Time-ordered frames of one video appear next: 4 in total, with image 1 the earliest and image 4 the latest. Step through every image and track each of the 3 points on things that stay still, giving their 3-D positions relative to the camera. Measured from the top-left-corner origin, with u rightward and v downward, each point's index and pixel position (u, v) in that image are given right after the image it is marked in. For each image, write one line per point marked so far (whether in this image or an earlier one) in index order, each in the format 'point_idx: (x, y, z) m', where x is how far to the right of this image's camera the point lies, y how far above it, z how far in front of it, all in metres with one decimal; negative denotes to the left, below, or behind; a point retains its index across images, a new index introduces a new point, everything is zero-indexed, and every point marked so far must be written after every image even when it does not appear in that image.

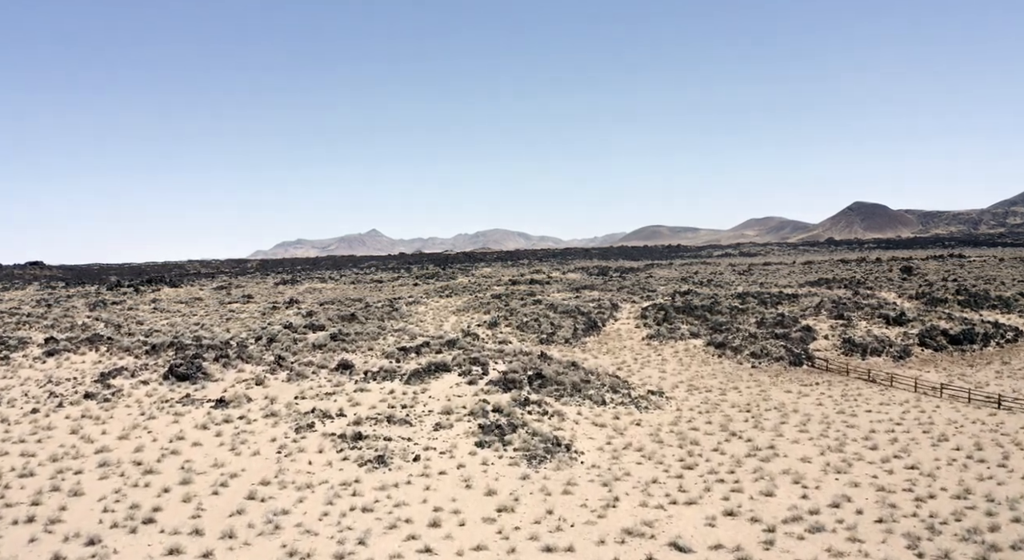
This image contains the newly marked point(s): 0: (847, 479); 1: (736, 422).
0: (+6.4, -3.8, +14.5) m
1: (+5.6, -3.6, +19.1) m
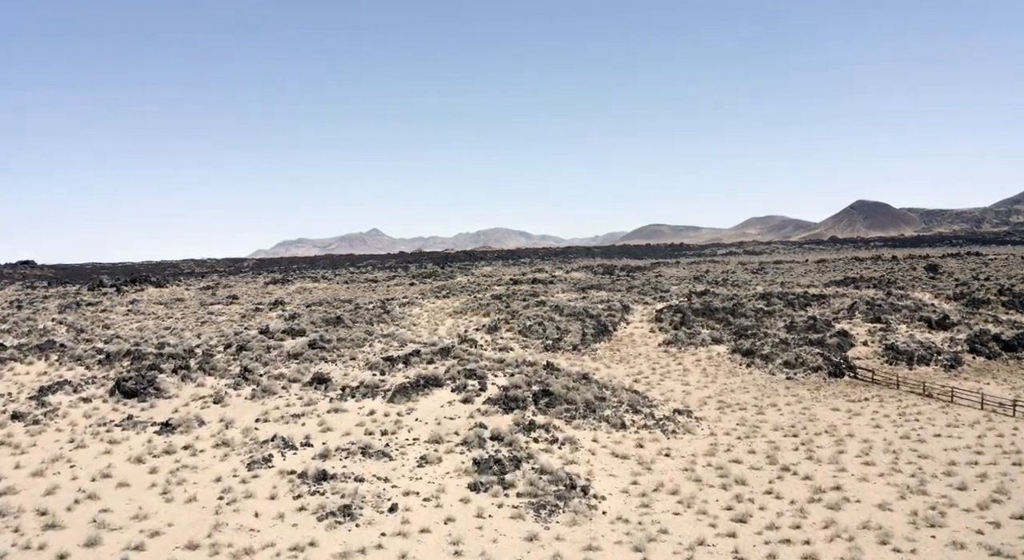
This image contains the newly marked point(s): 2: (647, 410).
0: (+6.5, -3.8, +11.3) m
1: (+5.7, -3.6, +15.9) m
2: (+3.4, -3.2, +18.9) m
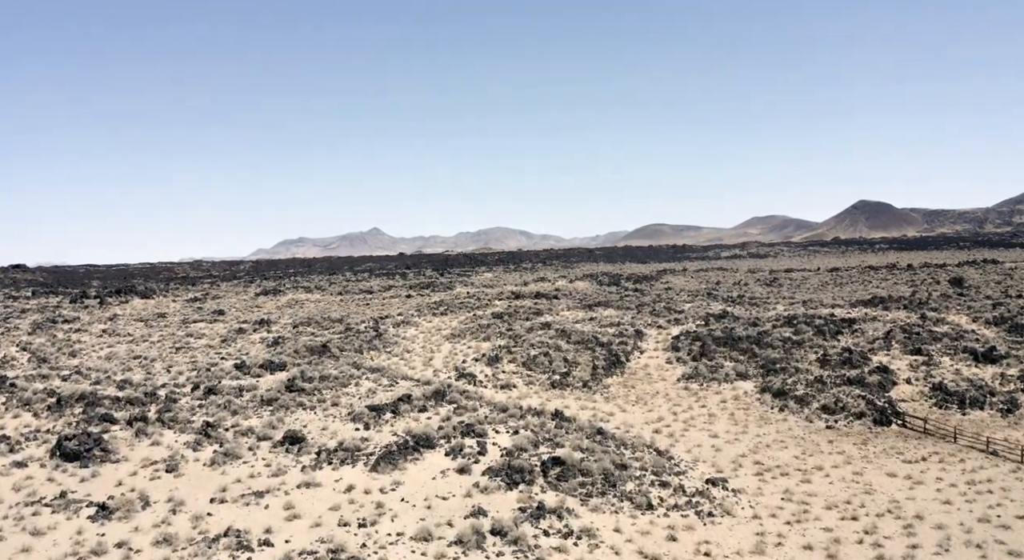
0: (+6.5, -4.8, +8.5) m
1: (+5.8, -4.6, +13.1) m
2: (+3.5, -4.2, +16.1) m
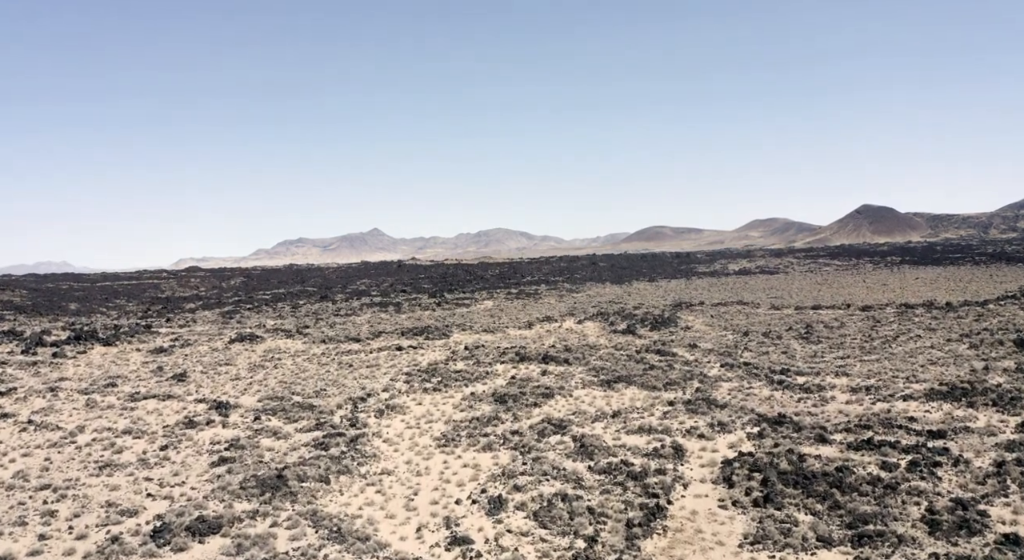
0: (+6.8, -8.3, +2.3) m
1: (+6.0, -8.1, +6.9) m
2: (+3.7, -7.7, +9.9) m
